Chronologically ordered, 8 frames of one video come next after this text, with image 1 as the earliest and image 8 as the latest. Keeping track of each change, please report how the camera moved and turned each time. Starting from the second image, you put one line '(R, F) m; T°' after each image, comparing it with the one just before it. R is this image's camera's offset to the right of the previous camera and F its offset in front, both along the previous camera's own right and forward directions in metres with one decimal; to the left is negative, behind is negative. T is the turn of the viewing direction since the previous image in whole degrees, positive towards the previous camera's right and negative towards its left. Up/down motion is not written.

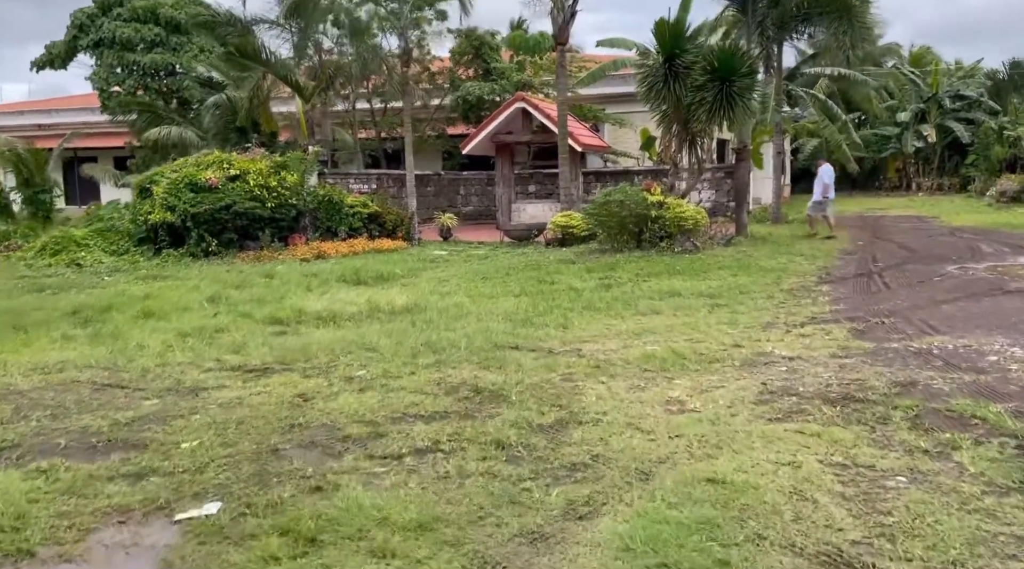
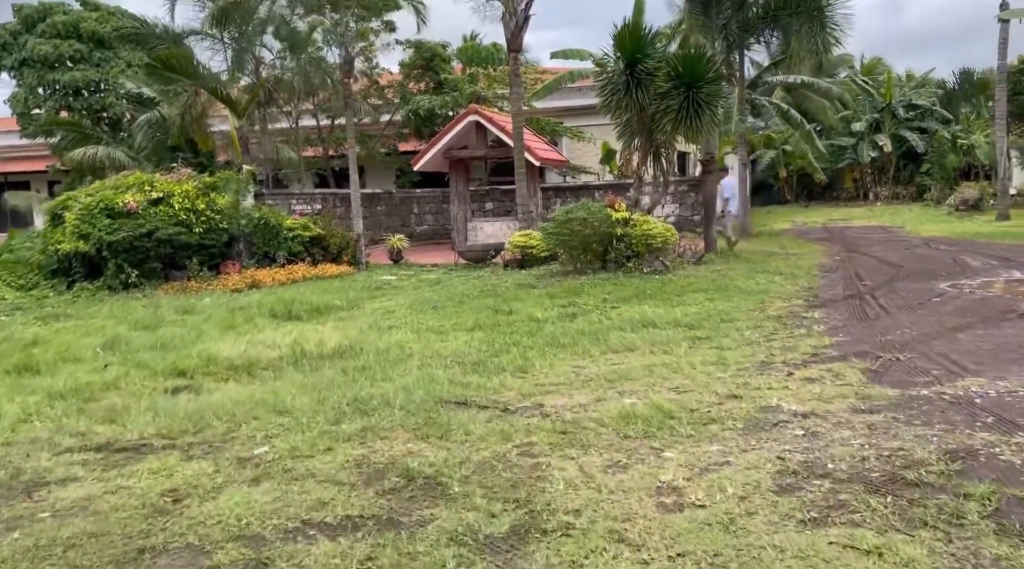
(+0.1, +1.3) m; +3°
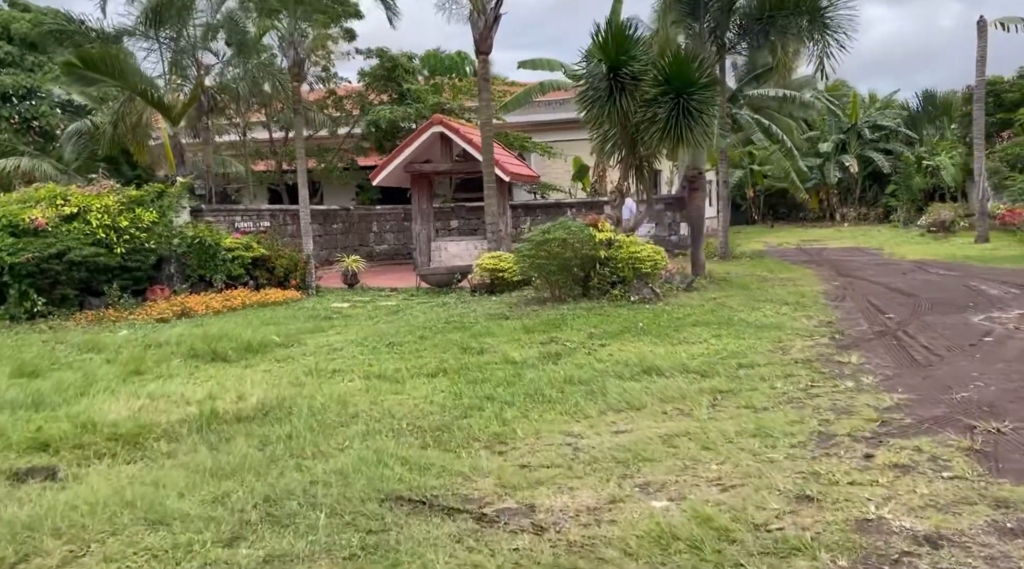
(-0.1, +1.7) m; +2°
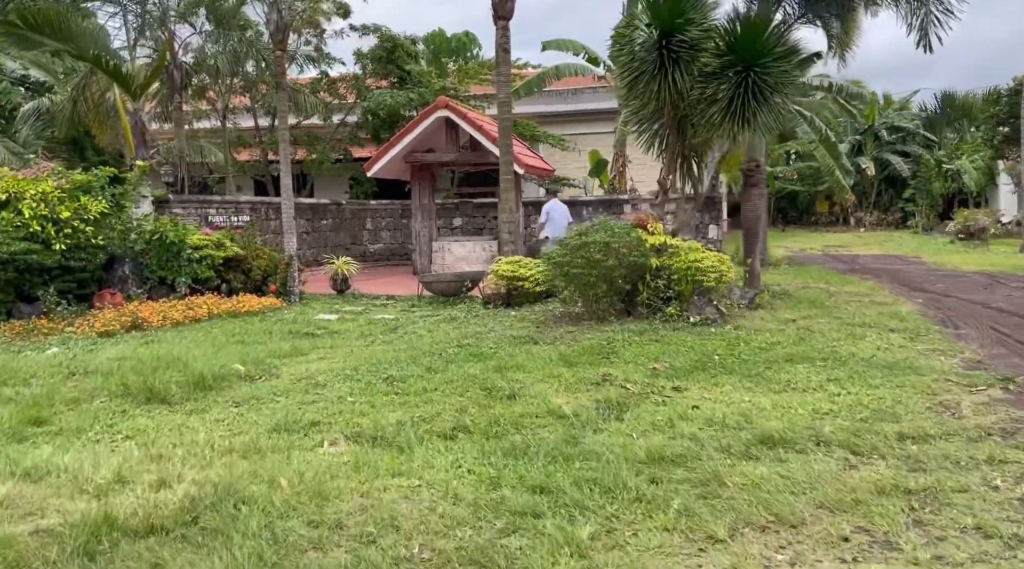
(-0.4, +2.3) m; 0°
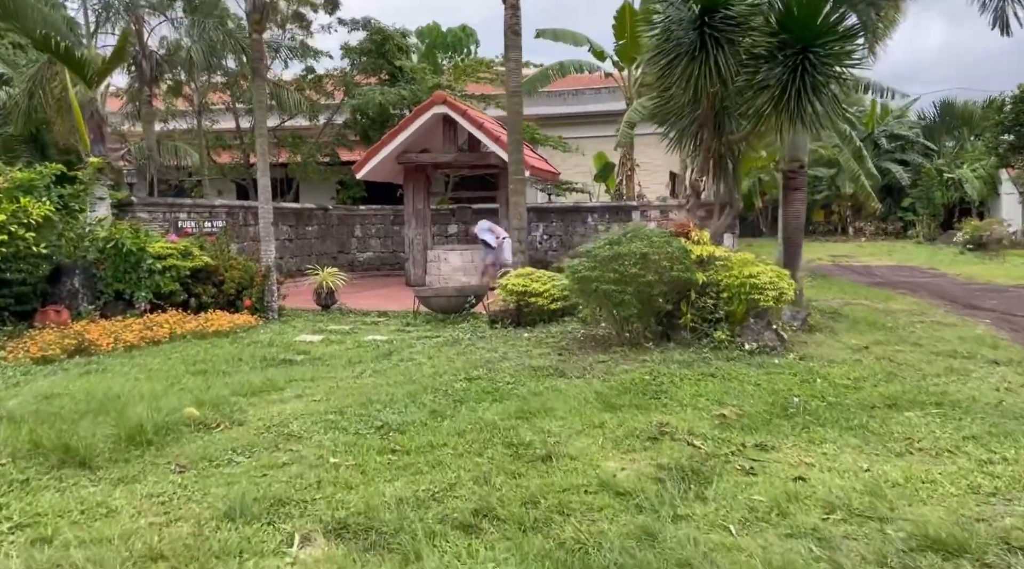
(-0.3, +1.5) m; +1°
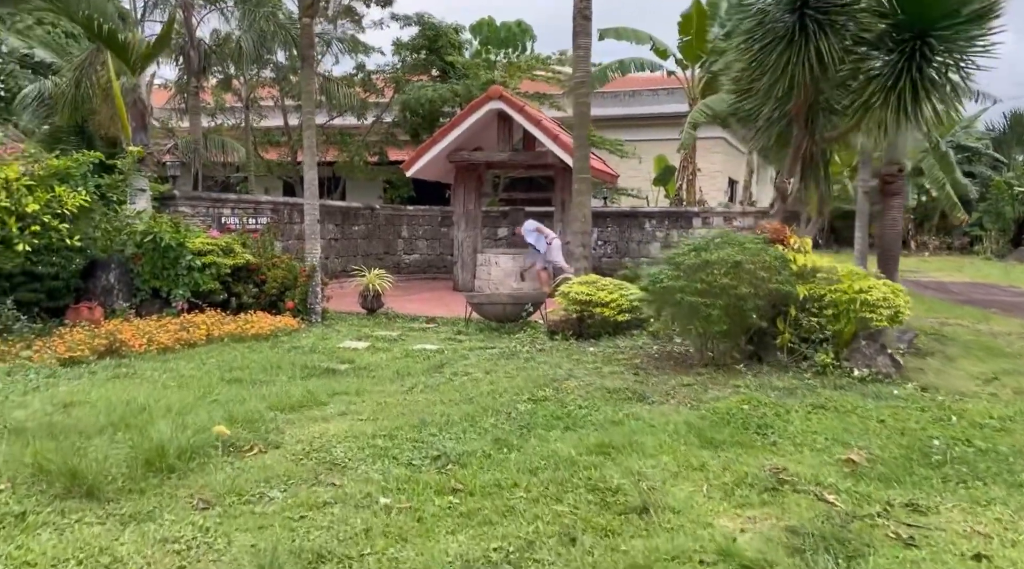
(-0.2, +0.9) m; -3°
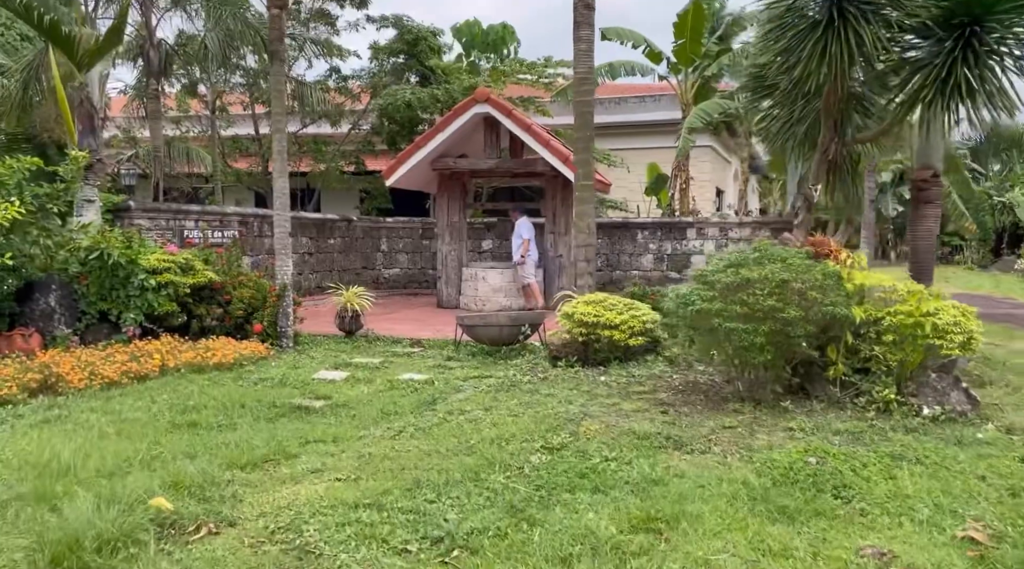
(-0.2, +1.0) m; +2°
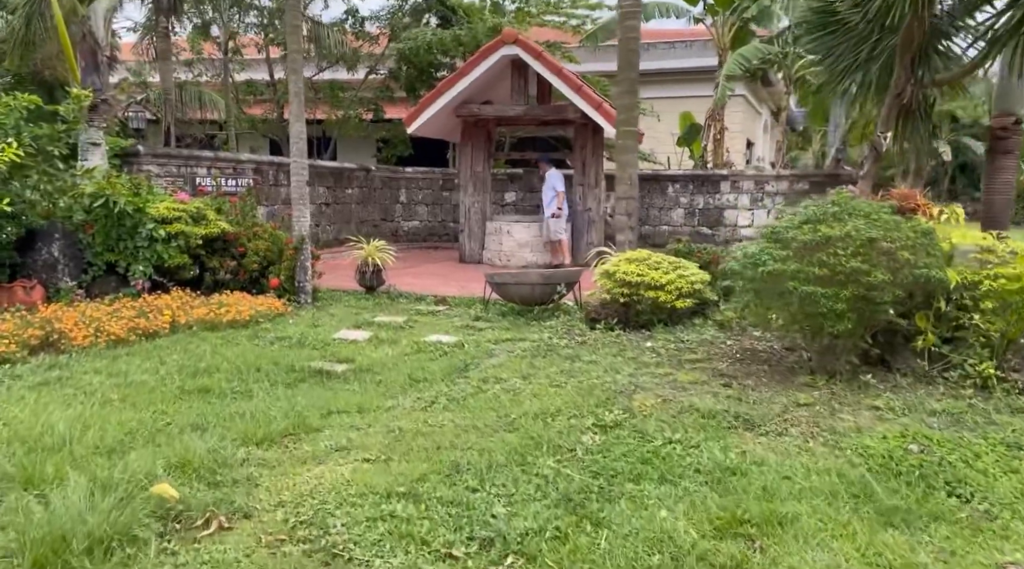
(-0.2, +0.6) m; -1°
